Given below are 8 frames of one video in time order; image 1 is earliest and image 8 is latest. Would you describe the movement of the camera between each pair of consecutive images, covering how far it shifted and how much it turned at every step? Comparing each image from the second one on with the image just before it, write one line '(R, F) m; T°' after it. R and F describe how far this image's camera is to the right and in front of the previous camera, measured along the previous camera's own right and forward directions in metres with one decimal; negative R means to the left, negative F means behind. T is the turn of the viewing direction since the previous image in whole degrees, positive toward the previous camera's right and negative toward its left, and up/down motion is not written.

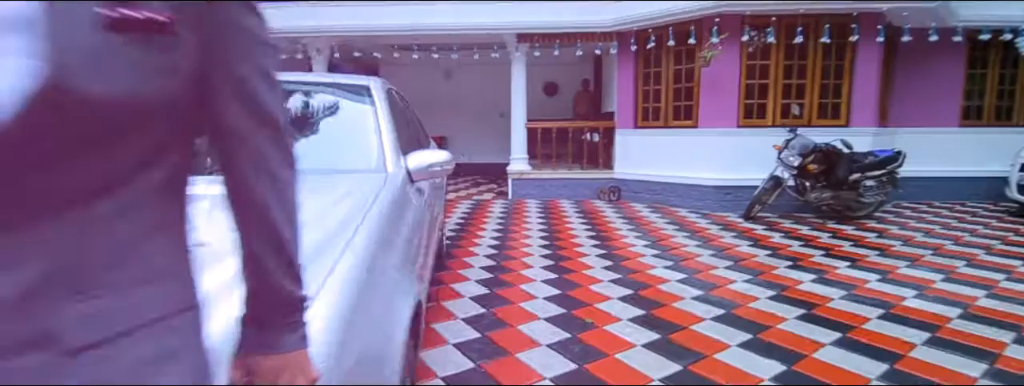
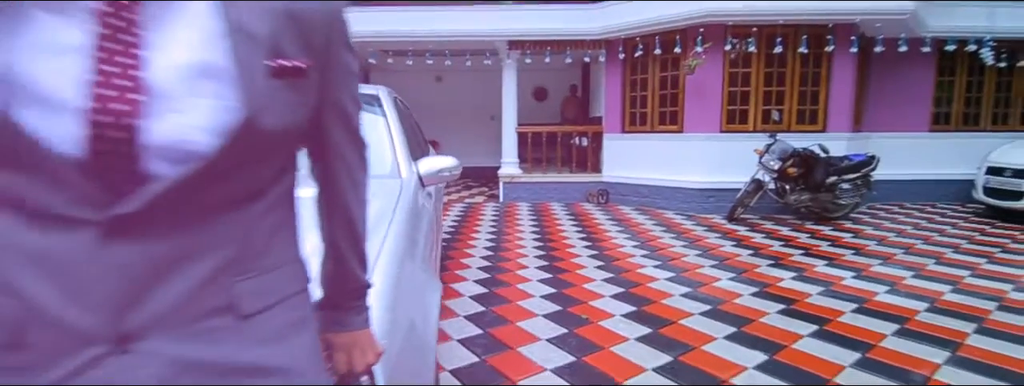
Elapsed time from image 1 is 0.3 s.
(-0.1, -0.1) m; +2°
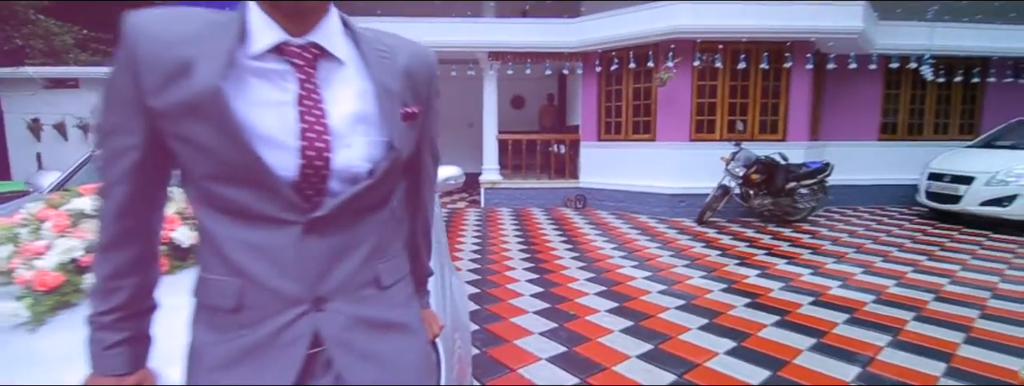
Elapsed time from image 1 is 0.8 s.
(-0.1, -0.2) m; +3°
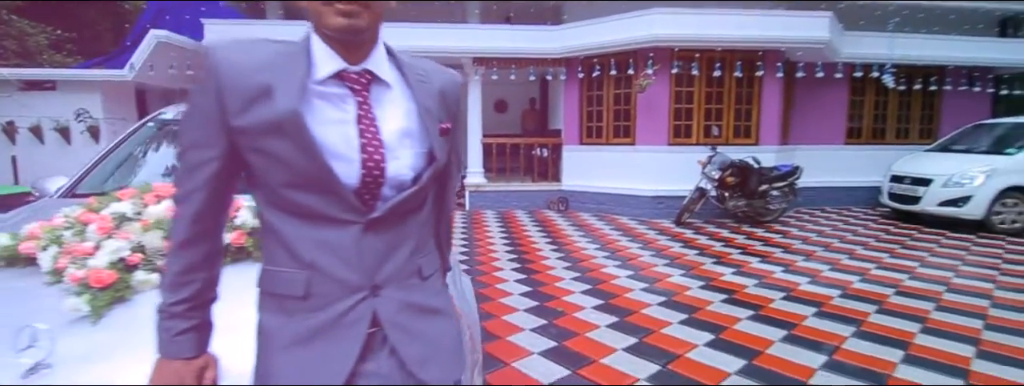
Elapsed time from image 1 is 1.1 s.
(-0.1, -0.1) m; +2°
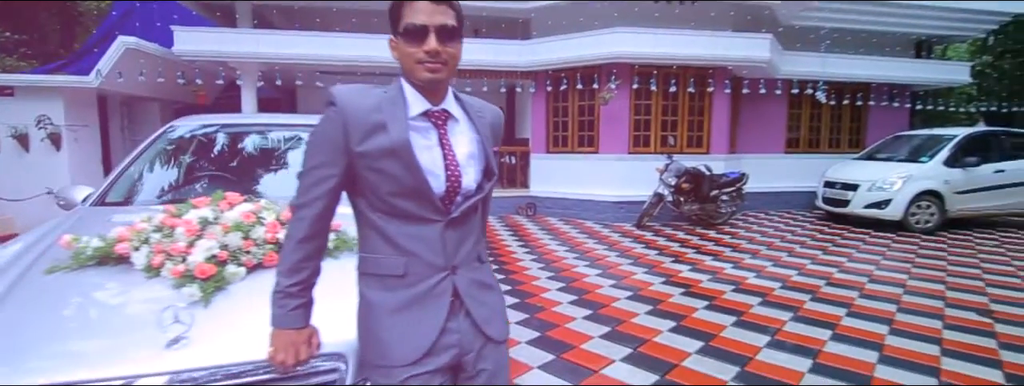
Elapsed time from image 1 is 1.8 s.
(-0.2, -0.3) m; +5°
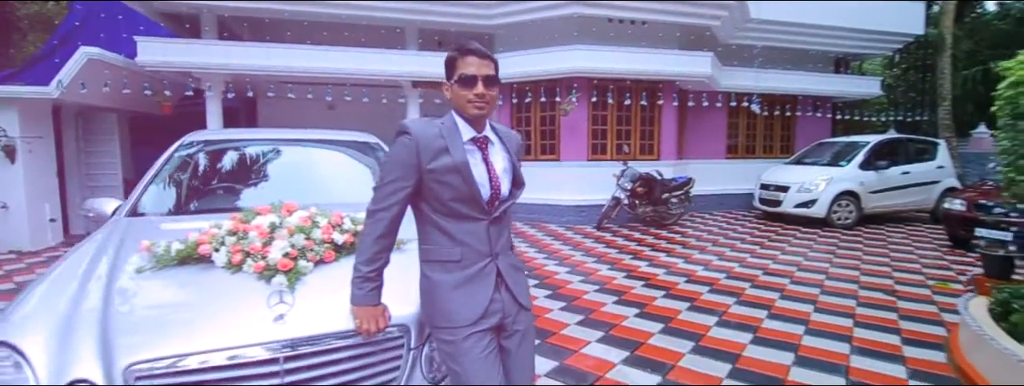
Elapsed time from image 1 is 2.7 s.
(-0.2, -0.4) m; +6°
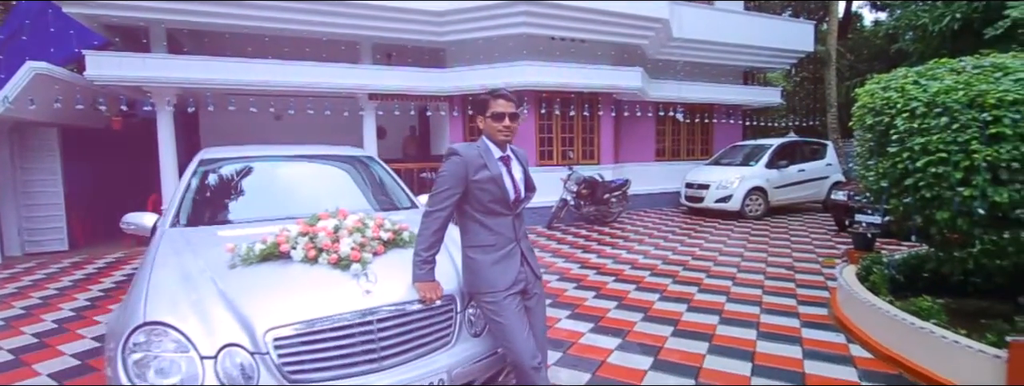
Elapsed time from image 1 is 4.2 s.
(-0.4, -0.6) m; +8°
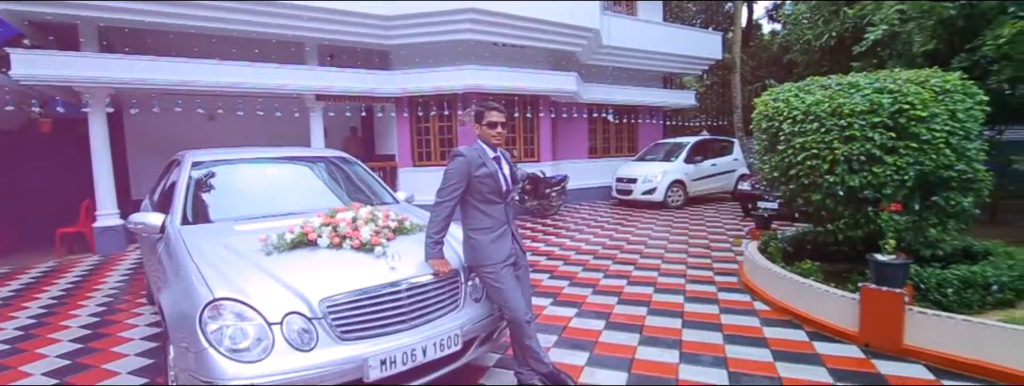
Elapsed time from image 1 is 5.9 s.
(-0.4, -0.5) m; +8°
